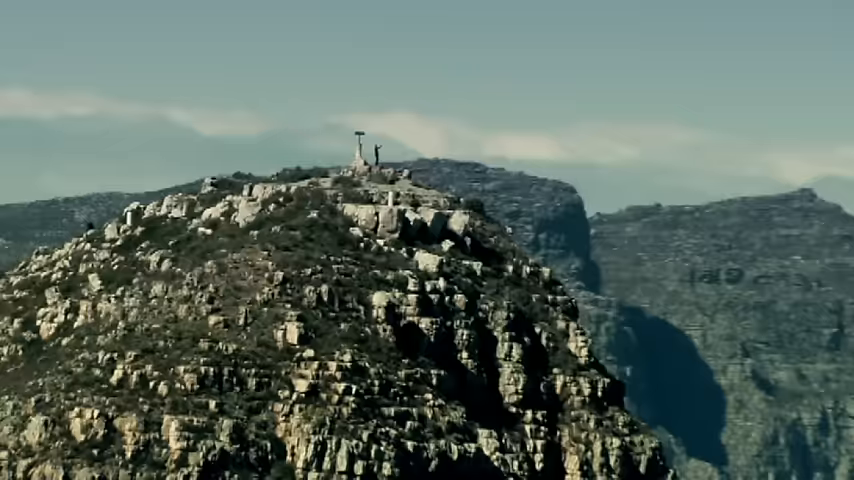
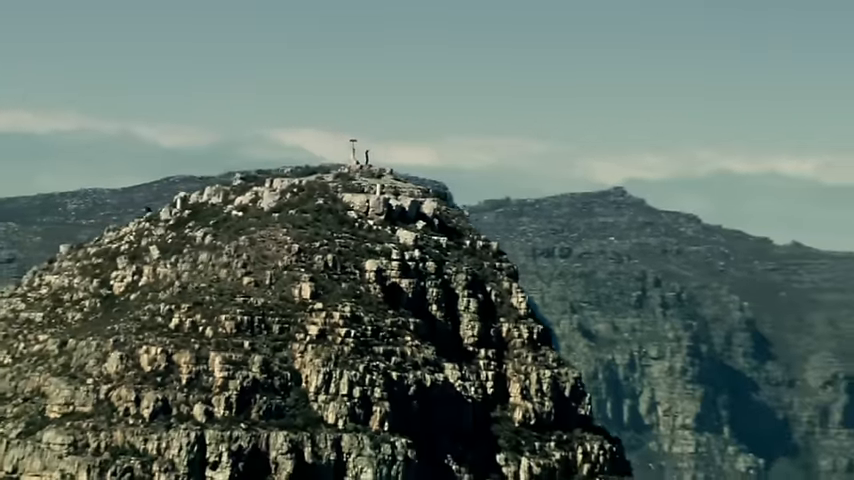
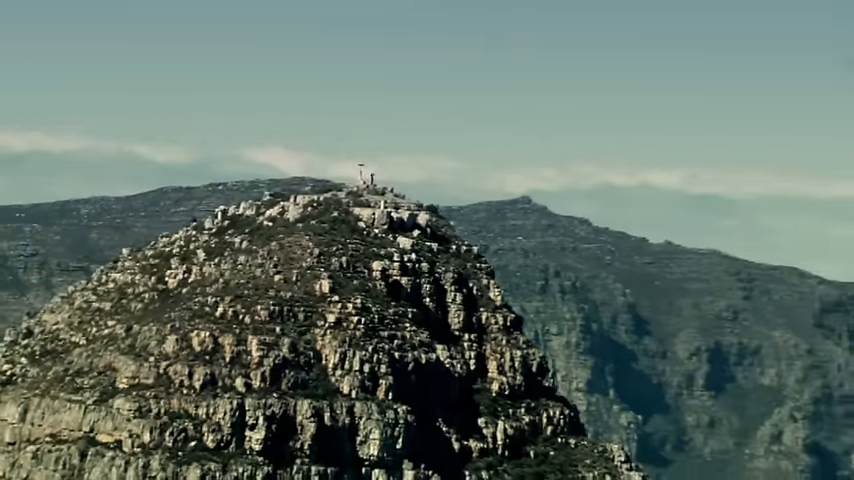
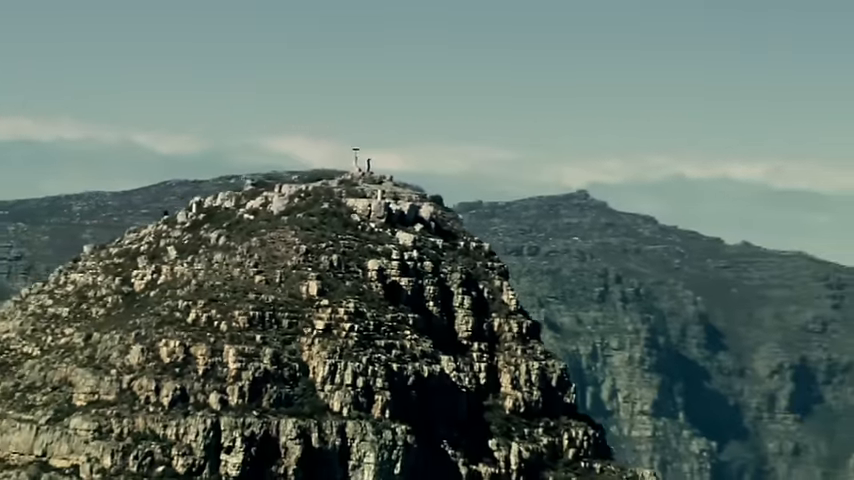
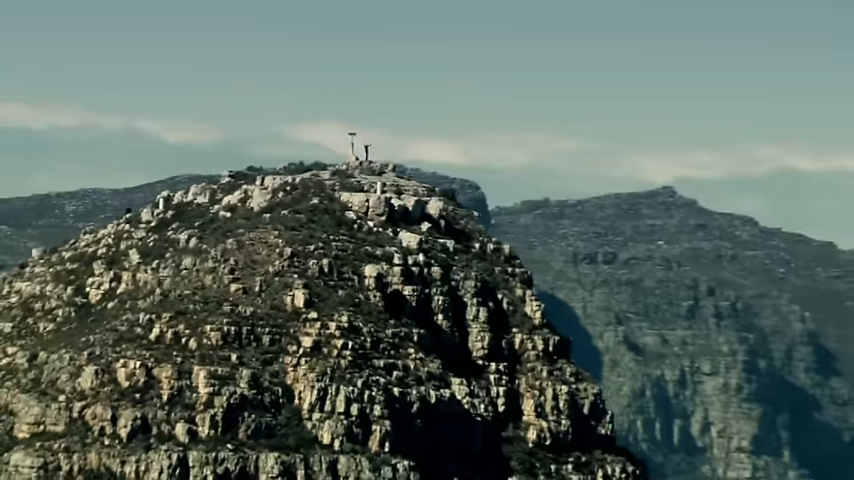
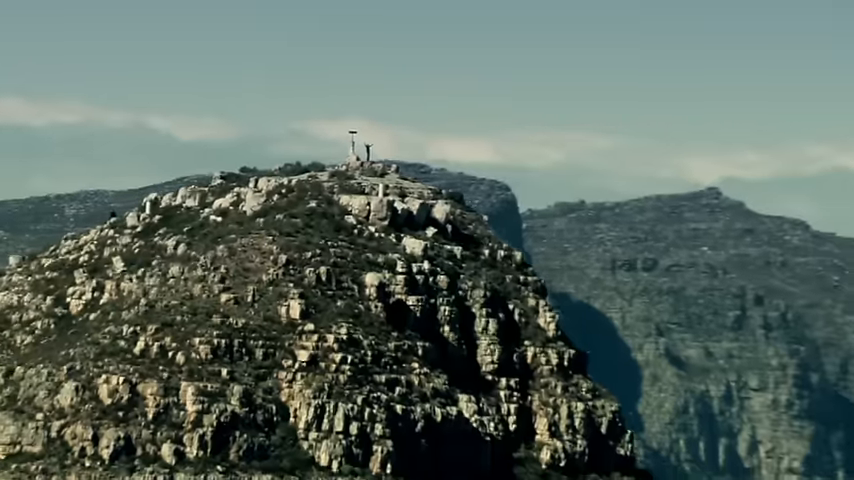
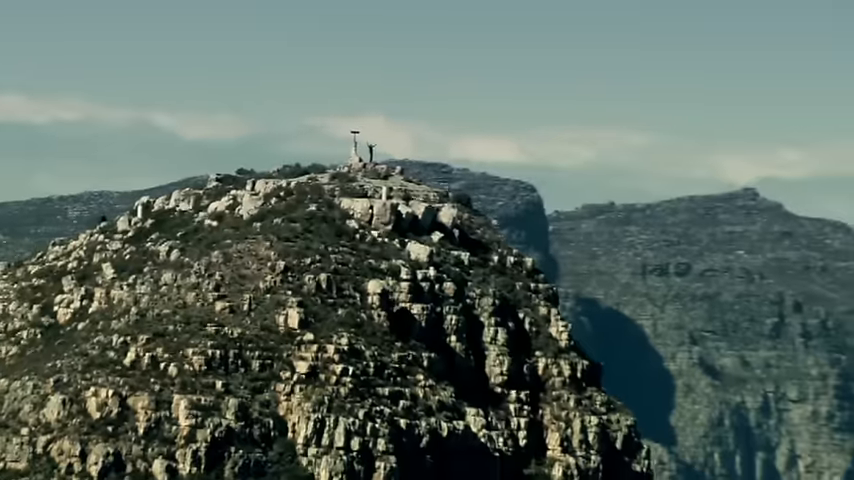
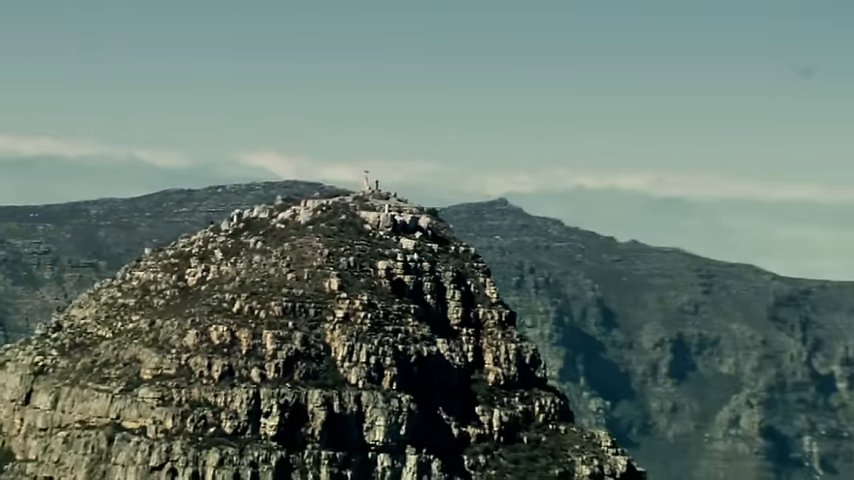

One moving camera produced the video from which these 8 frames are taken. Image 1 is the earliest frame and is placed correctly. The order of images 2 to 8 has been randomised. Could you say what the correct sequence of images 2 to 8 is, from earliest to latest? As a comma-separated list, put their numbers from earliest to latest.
7, 6, 5, 2, 4, 3, 8
